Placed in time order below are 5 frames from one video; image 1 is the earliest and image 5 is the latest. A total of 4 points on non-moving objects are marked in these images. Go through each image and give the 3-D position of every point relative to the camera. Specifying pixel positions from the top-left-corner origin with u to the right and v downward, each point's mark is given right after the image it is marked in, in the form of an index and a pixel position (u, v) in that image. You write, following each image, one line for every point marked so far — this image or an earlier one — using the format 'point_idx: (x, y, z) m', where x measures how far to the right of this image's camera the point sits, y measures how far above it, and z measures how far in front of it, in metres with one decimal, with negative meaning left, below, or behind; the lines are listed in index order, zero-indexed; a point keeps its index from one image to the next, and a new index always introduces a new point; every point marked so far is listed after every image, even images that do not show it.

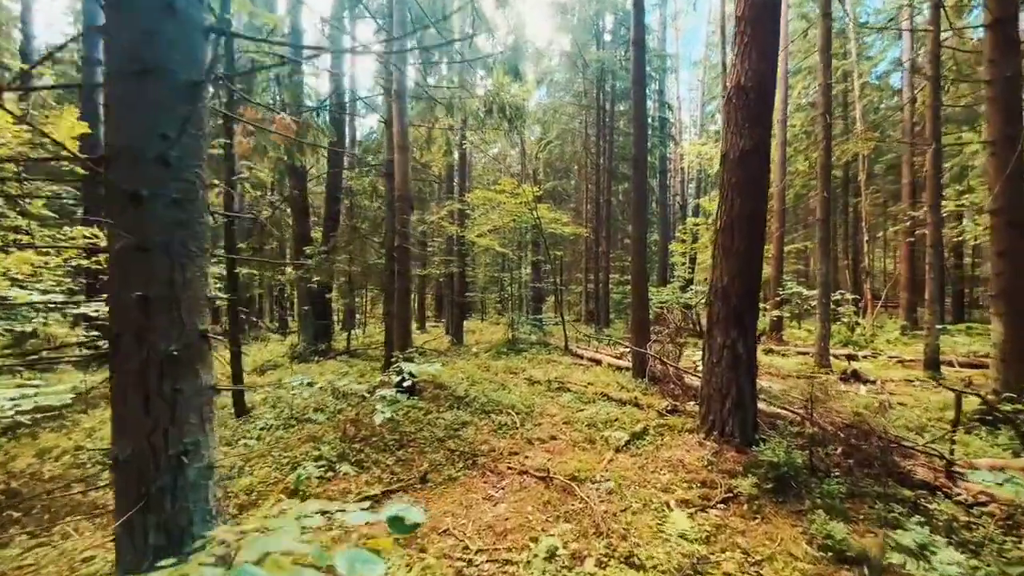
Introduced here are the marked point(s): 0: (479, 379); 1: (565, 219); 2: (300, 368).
0: (-0.6, -1.5, +7.4) m
1: (+1.8, +2.4, +15.2) m
2: (-4.3, -1.6, +8.9) m
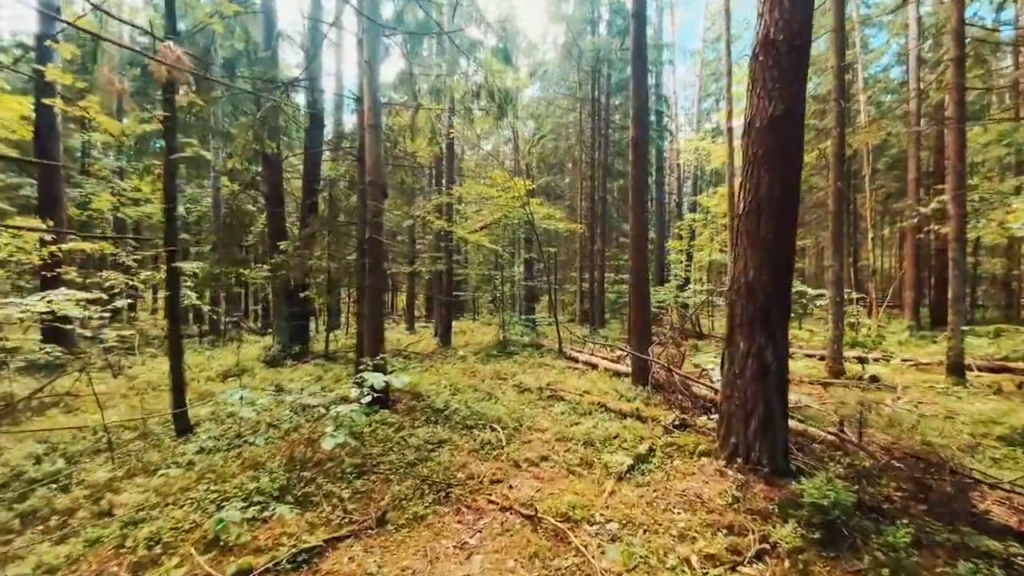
0: (-0.8, -1.5, +6.6) m
1: (+1.6, +2.4, +14.5) m
2: (-4.5, -1.6, +8.2) m
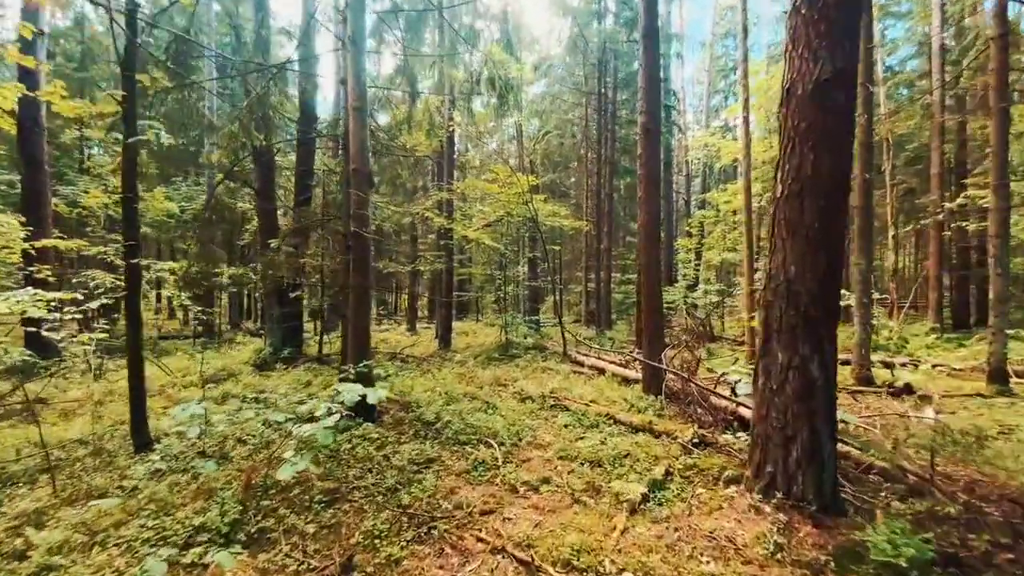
0: (-0.8, -1.5, +6.1) m
1: (+1.7, +2.4, +14.0) m
2: (-4.5, -1.6, +7.7) m
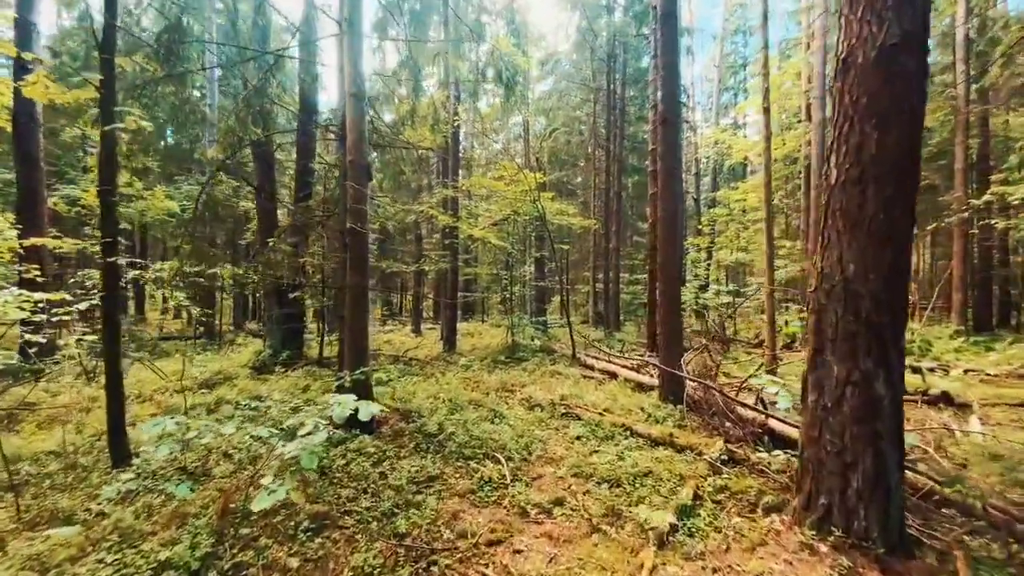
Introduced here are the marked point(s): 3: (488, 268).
0: (-0.7, -1.5, +5.7) m
1: (+1.9, +2.4, +13.6) m
2: (-4.4, -1.6, +7.3) m
3: (-0.8, +0.7, +14.6) m
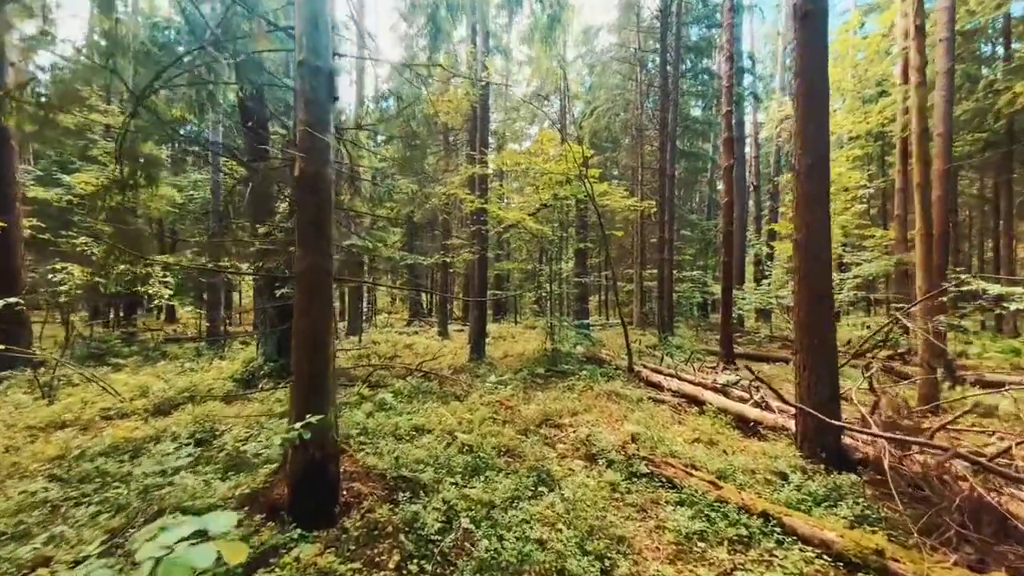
0: (-0.2, -1.4, +3.7) m
1: (+2.9, +2.5, +11.4) m
2: (-3.8, -1.5, +5.6) m
3: (+0.3, +0.8, +12.6) m
